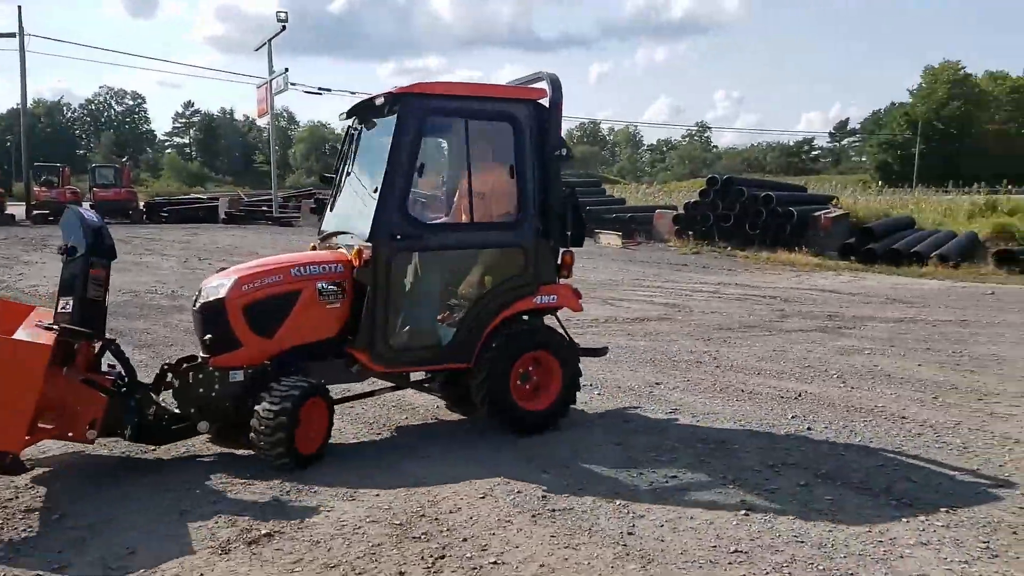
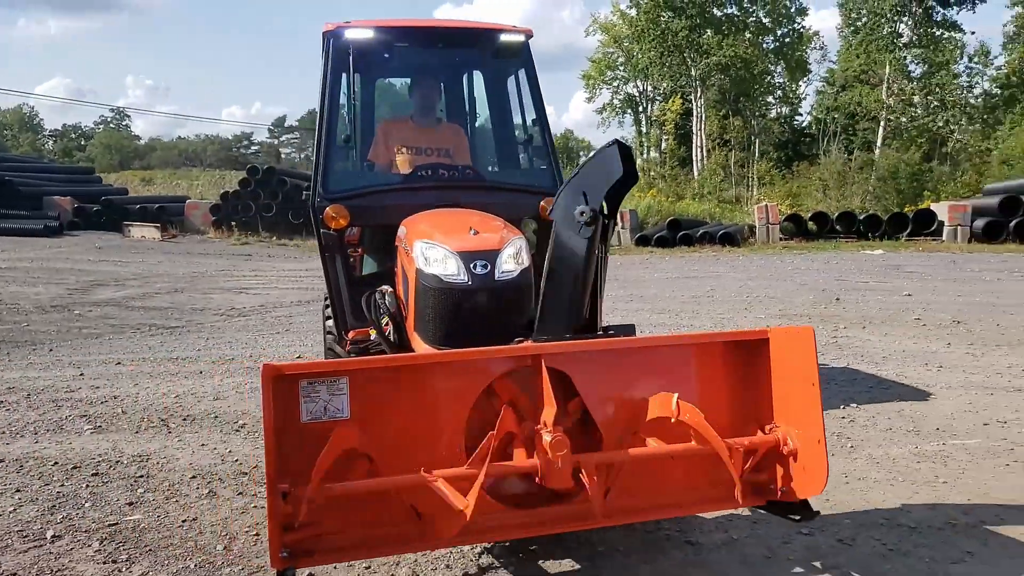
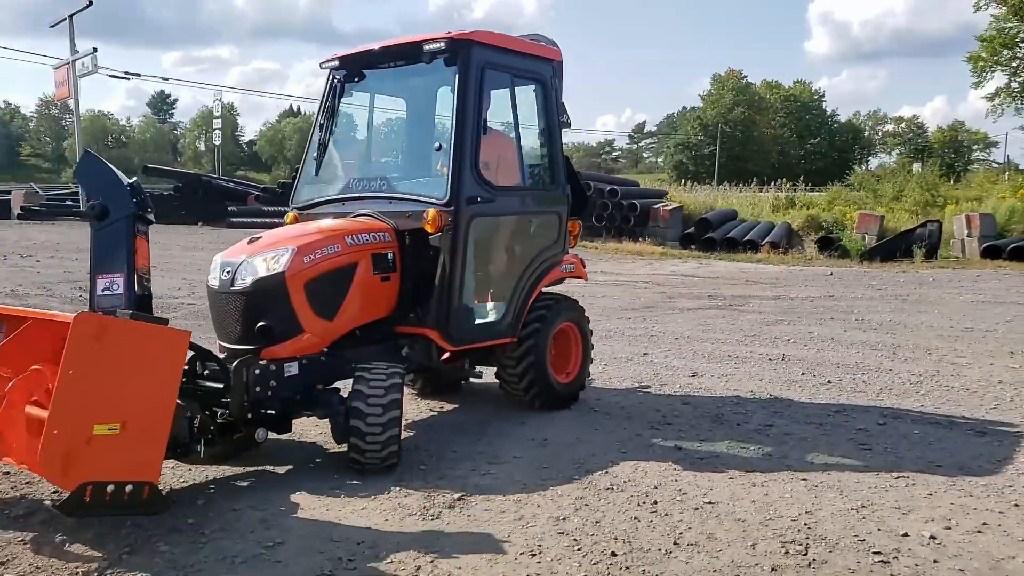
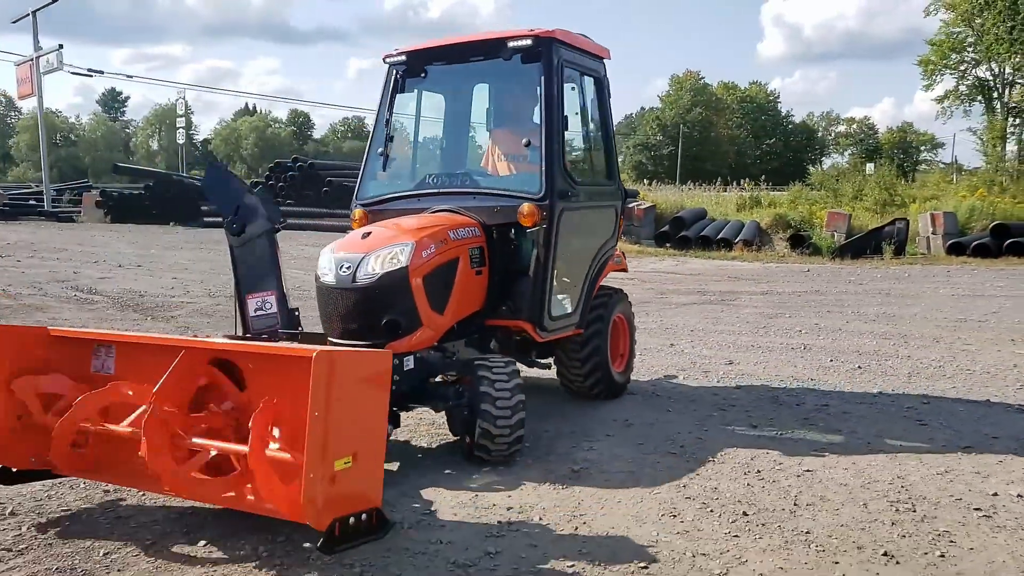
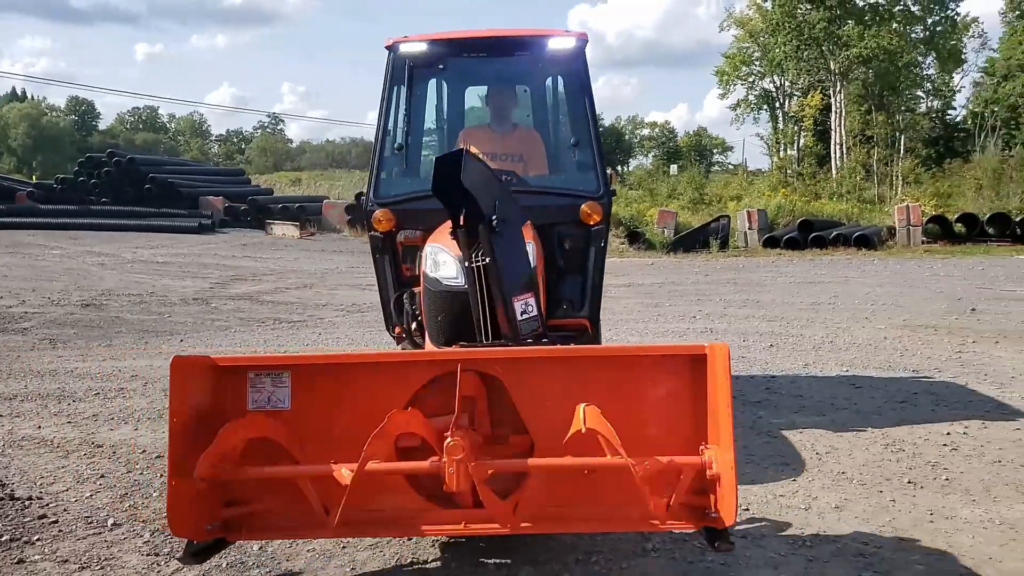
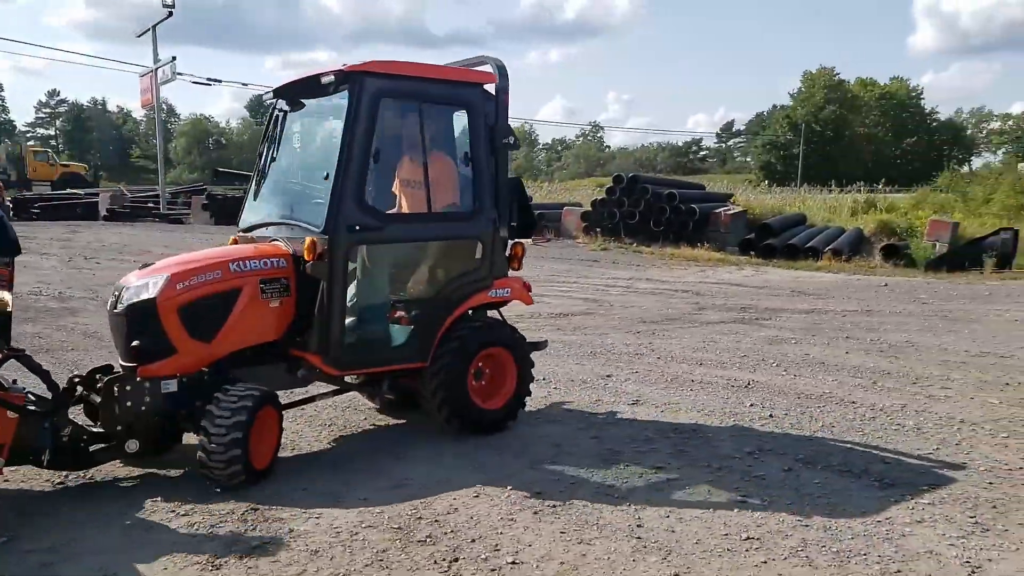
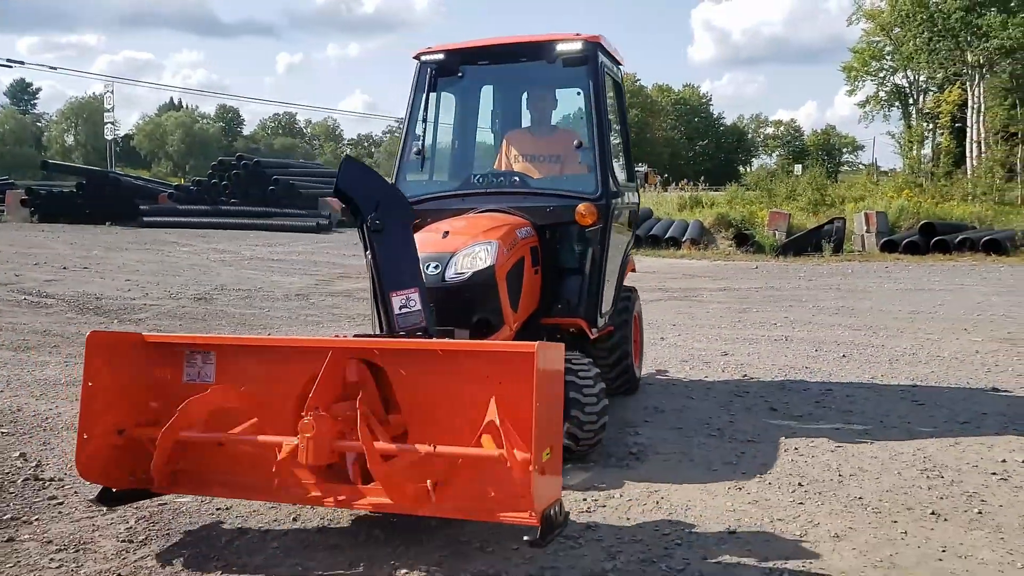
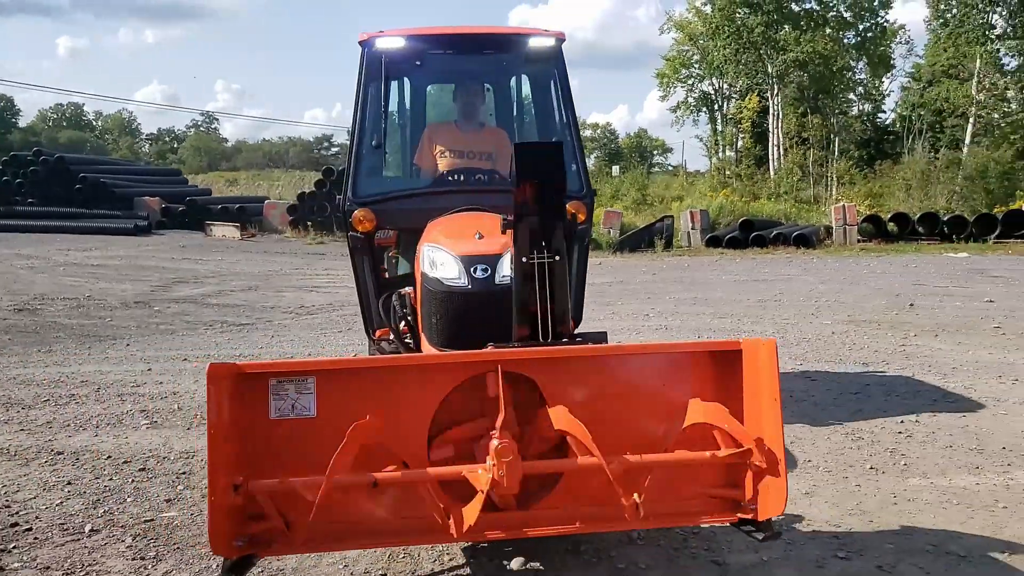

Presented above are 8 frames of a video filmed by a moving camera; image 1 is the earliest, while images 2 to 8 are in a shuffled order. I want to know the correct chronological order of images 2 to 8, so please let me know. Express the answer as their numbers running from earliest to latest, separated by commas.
6, 3, 4, 7, 5, 8, 2
